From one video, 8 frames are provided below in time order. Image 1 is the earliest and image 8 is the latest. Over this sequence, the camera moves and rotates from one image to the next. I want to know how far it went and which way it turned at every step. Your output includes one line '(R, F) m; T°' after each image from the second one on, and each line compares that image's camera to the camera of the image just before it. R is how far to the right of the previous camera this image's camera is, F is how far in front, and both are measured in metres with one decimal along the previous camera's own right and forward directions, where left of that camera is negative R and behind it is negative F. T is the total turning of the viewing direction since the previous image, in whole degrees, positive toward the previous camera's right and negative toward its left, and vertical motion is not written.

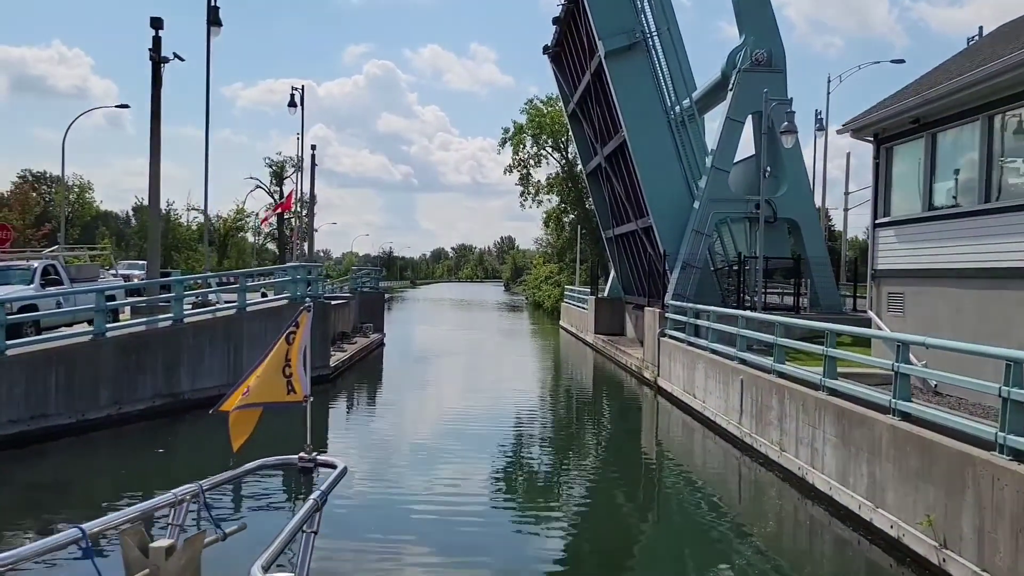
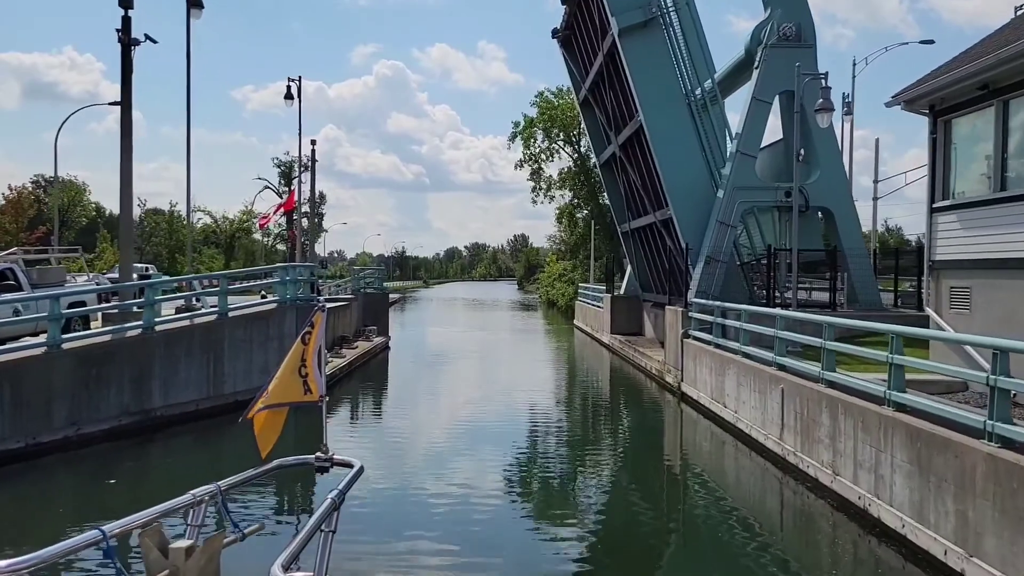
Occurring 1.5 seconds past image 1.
(+0.1, +1.6) m; -1°
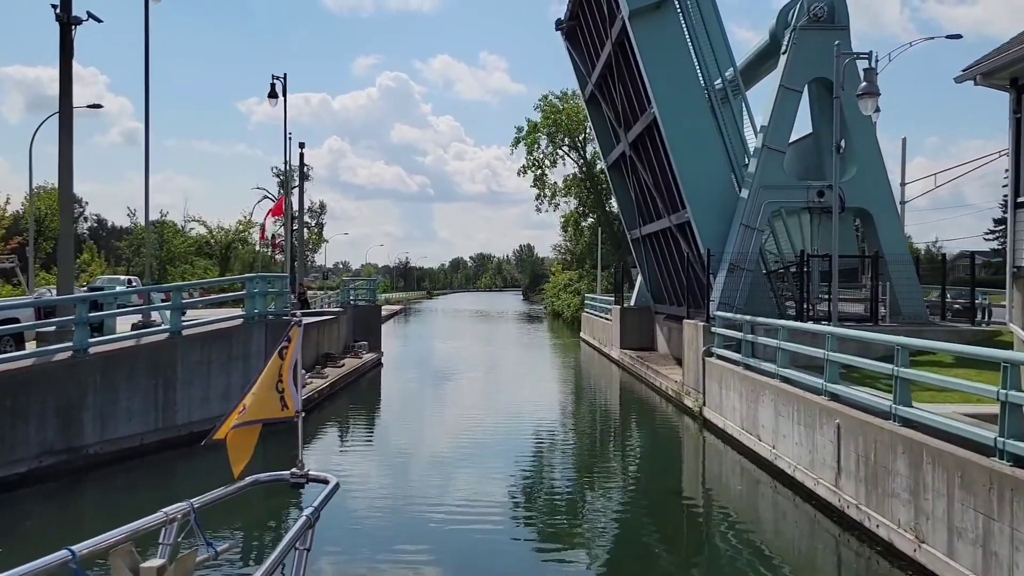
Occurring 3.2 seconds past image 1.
(+0.1, +2.1) m; 0°
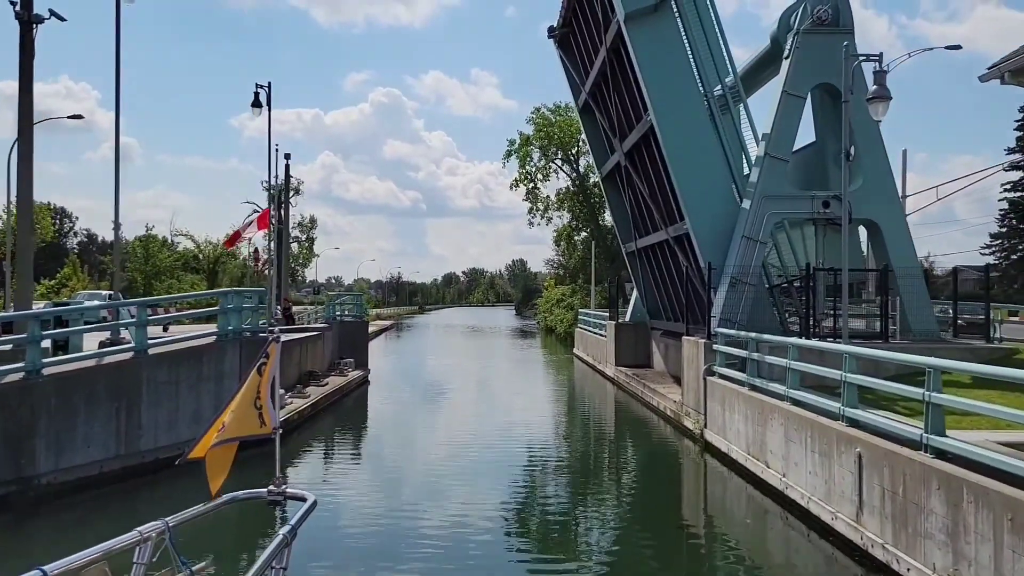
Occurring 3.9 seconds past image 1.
(0.0, +0.8) m; 0°
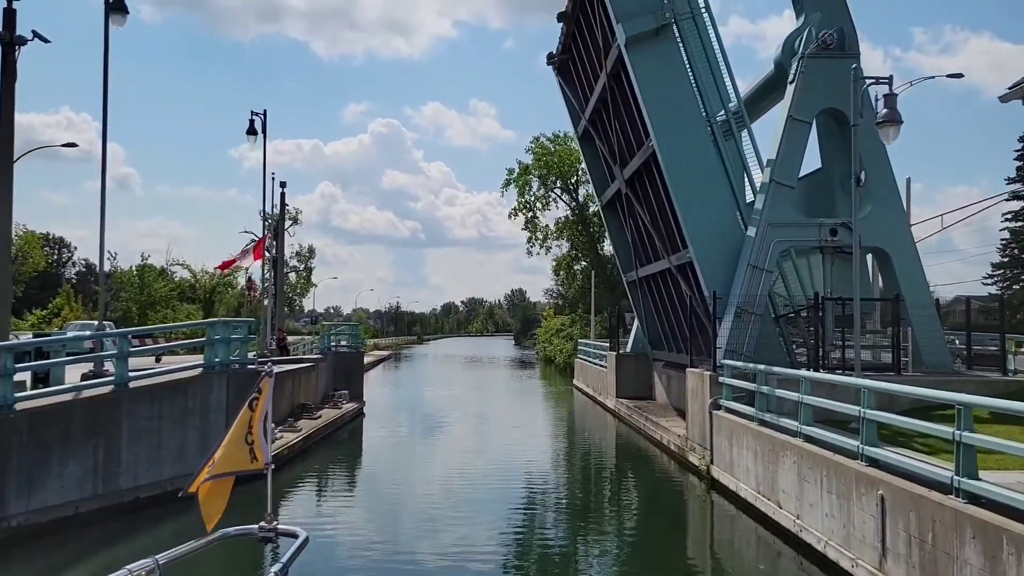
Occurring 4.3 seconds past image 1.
(0.0, +0.5) m; 0°
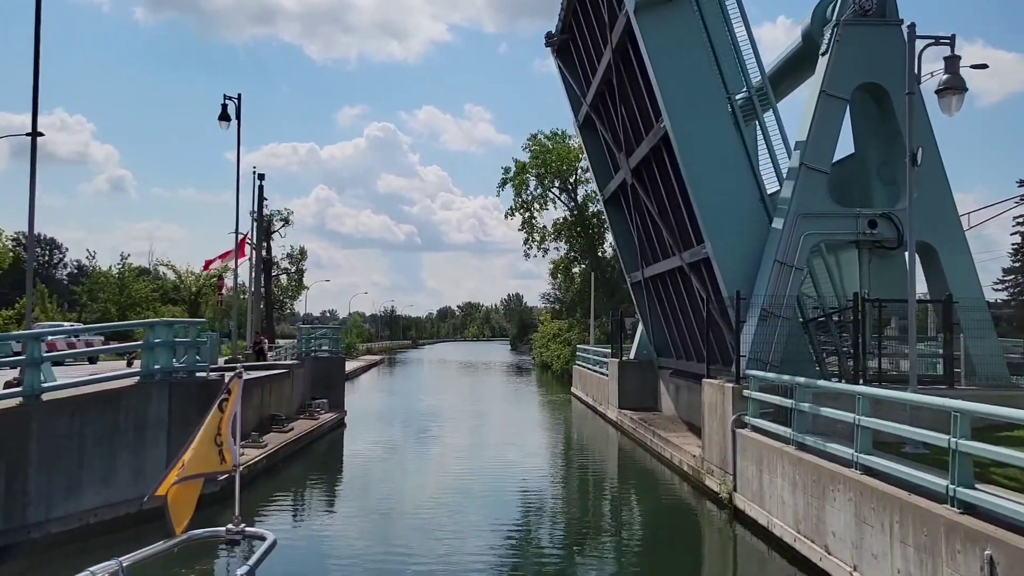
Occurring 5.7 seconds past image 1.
(+0.1, +2.0) m; 0°
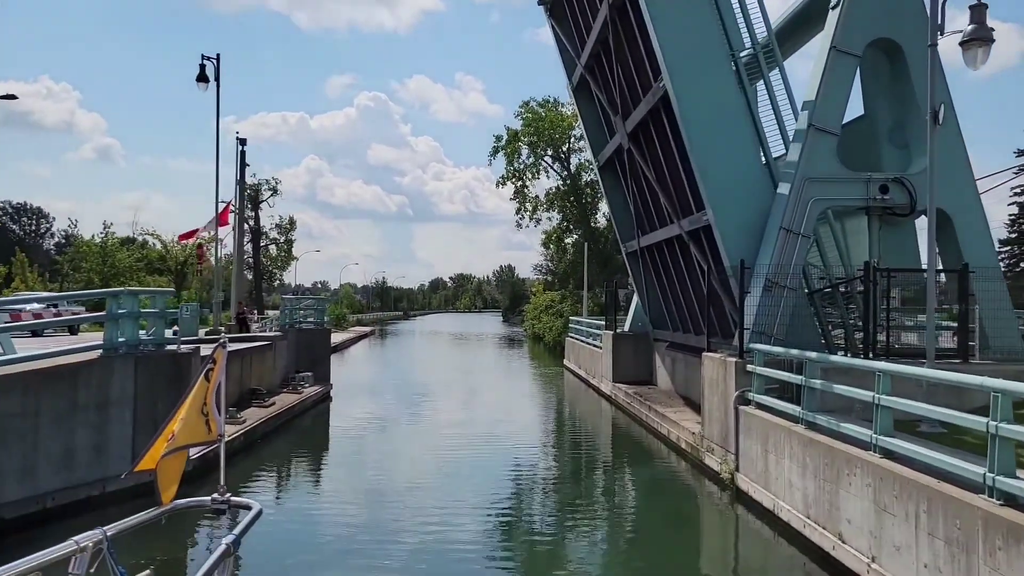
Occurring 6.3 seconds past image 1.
(0.0, +0.8) m; +1°
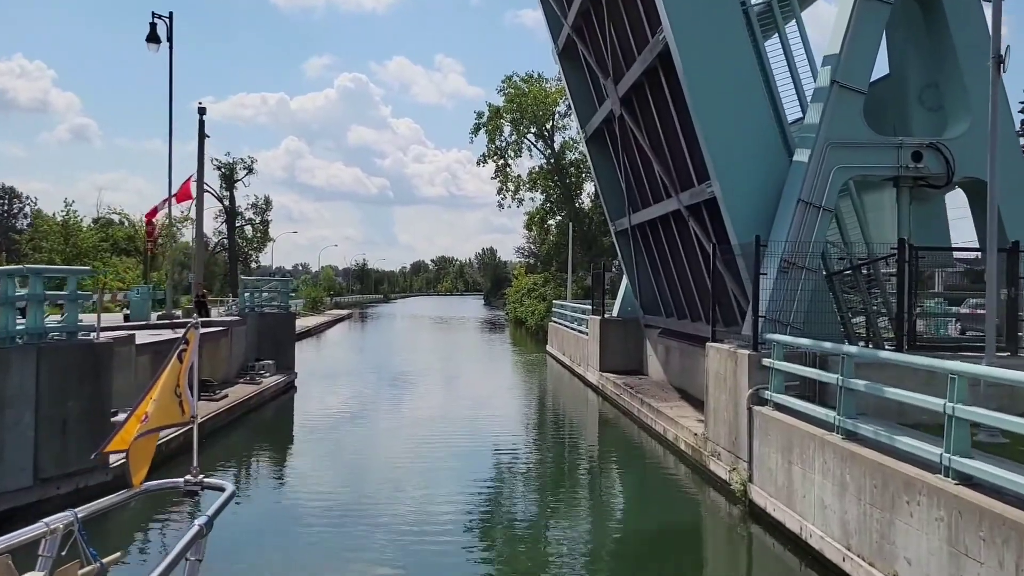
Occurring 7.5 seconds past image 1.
(+0.1, +1.7) m; +1°
